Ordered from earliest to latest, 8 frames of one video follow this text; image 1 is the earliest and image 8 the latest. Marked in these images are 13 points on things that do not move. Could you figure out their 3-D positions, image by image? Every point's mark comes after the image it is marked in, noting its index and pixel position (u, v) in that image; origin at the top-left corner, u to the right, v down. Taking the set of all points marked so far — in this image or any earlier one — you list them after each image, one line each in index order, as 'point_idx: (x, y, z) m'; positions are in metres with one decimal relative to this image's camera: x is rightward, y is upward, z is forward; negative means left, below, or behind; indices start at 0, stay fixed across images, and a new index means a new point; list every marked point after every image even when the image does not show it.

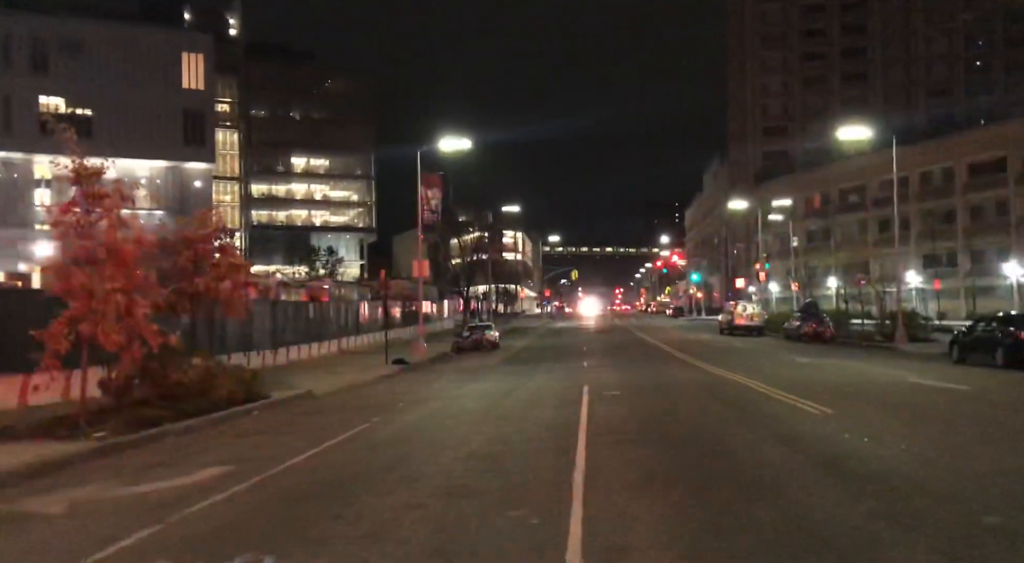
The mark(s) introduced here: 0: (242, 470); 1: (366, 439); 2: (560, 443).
0: (-3.5, -2.5, +10.8) m
1: (-2.3, -2.5, +12.7) m
2: (+0.7, -2.3, +11.3) m
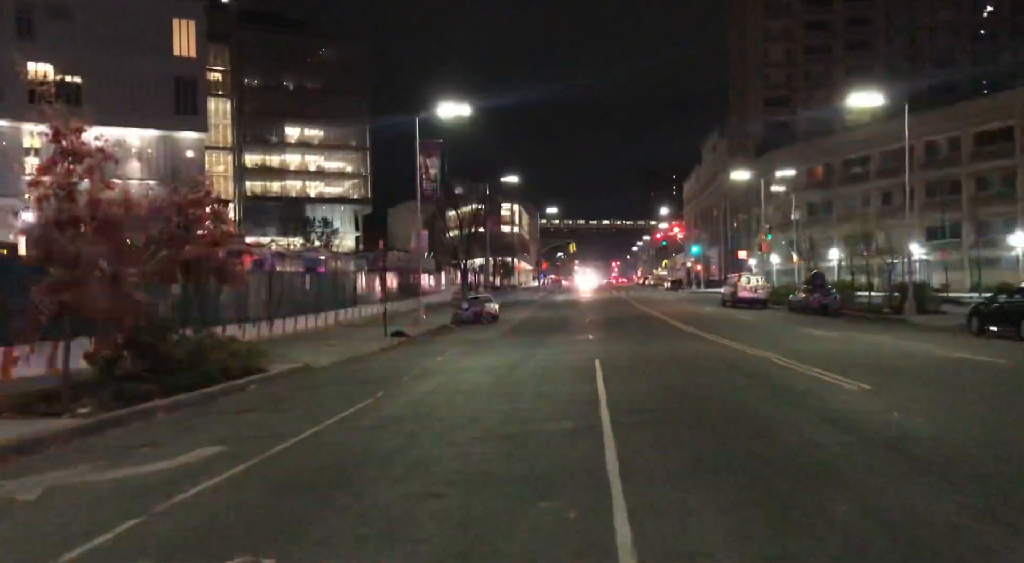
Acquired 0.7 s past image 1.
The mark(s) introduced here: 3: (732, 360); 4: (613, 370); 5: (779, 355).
0: (-3.3, -2.1, +9.9) m
1: (-2.1, -2.0, +11.8) m
2: (+0.9, -1.8, +10.5) m
3: (+5.0, -1.8, +18.1) m
4: (+2.2, -1.9, +16.9) m
5: (+6.6, -1.8, +19.5) m
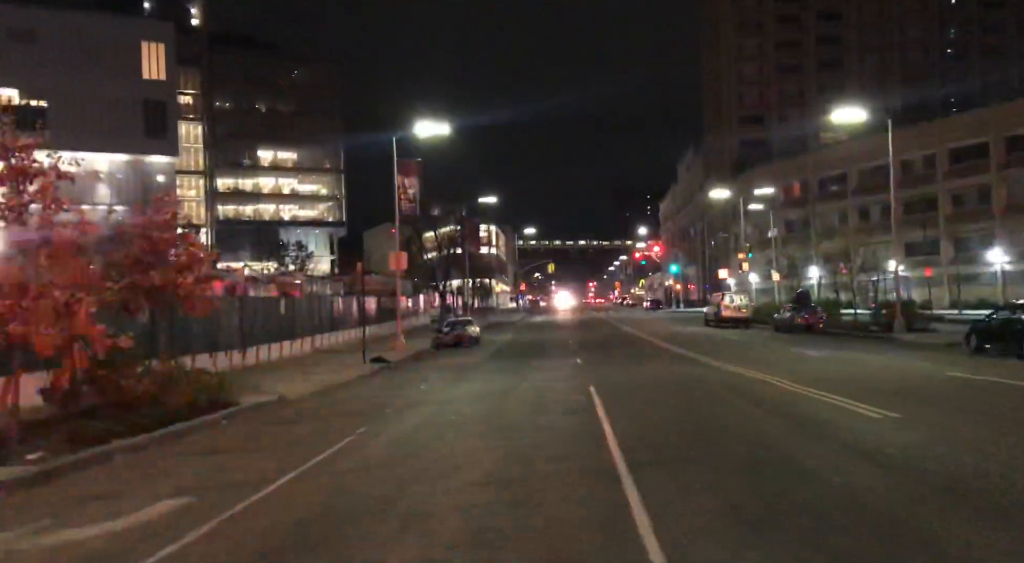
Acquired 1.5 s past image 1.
0: (-3.3, -2.4, +8.7) m
1: (-2.1, -2.3, +10.7) m
2: (+1.0, -2.1, +9.4) m
3: (+4.8, -2.2, +17.1) m
4: (+2.0, -2.3, +15.9) m
5: (+6.3, -2.2, +18.6) m
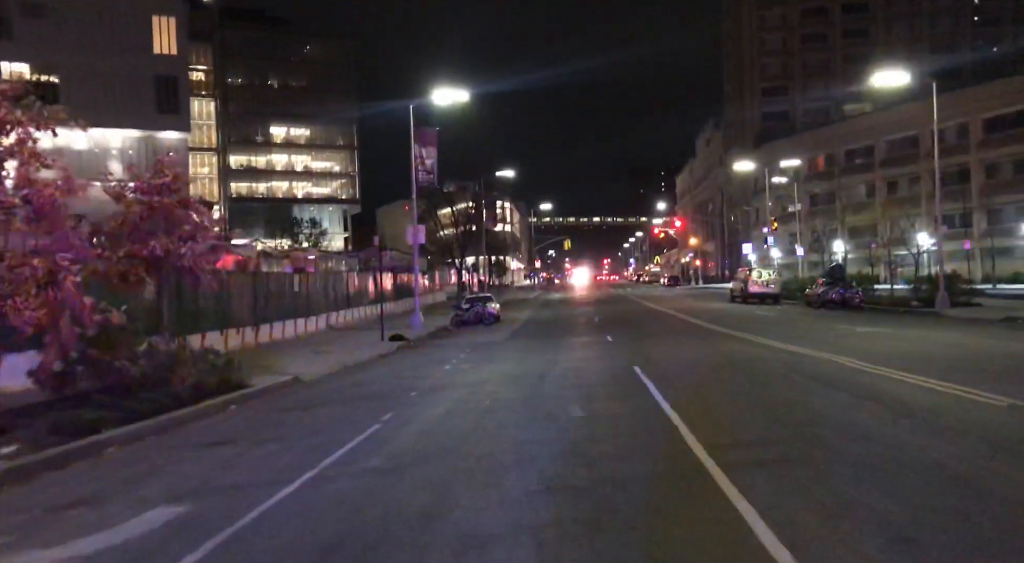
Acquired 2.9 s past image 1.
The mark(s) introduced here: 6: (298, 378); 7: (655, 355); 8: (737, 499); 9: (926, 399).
0: (-2.7, -2.0, +7.1) m
1: (-1.5, -1.9, +9.1) m
2: (+1.5, -1.7, +7.8) m
3: (+5.5, -1.6, +15.4) m
4: (+2.7, -1.7, +14.3) m
5: (+7.0, -1.6, +16.9) m
6: (-4.9, -2.2, +18.5) m
7: (+3.4, -1.7, +19.1) m
8: (+1.8, -1.7, +6.5) m
9: (+5.8, -1.6, +11.4) m
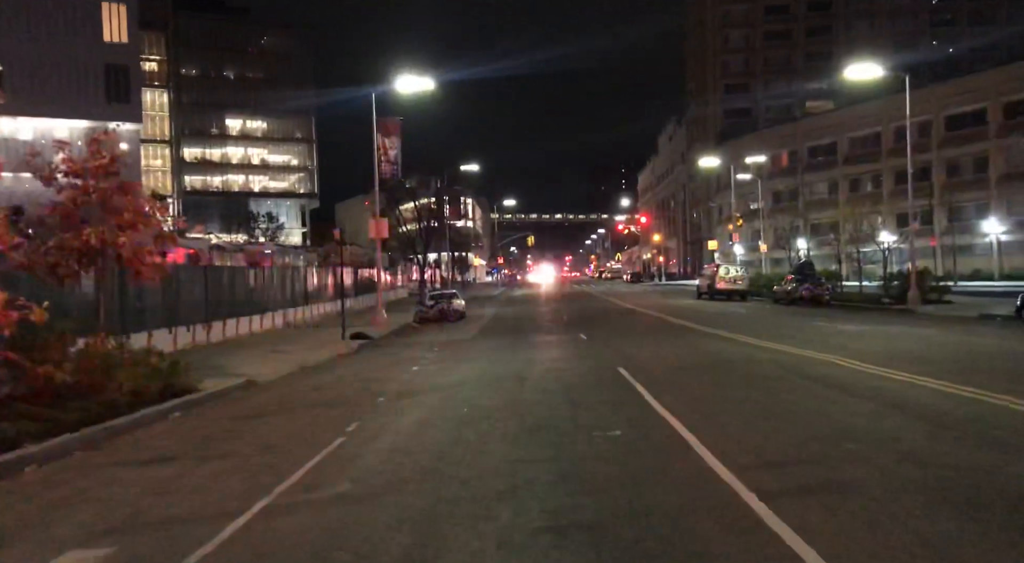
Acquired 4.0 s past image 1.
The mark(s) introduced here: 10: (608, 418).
0: (-2.7, -2.0, +5.8) m
1: (-1.6, -1.9, +7.8) m
2: (+1.5, -1.7, +6.6) m
3: (+5.1, -1.5, +14.4) m
4: (+2.3, -1.7, +13.2) m
5: (+6.5, -1.5, +15.9) m
6: (-5.4, -2.0, +17.0) m
7: (+2.7, -1.6, +18.0) m
8: (+1.8, -1.7, +5.4) m
9: (+5.6, -1.6, +10.4) m
10: (+1.2, -1.7, +9.9) m
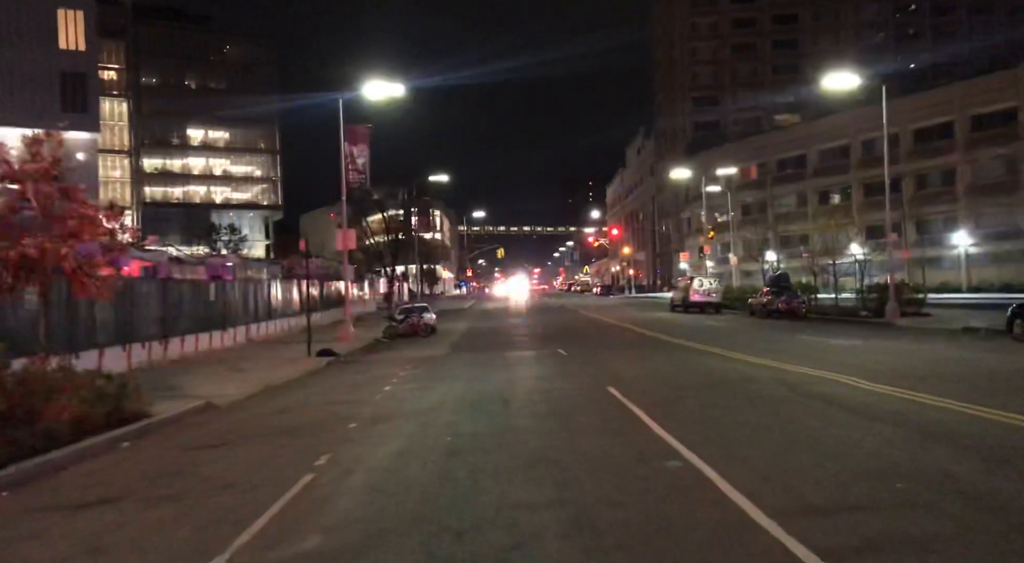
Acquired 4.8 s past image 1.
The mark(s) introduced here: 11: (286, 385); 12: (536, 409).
0: (-2.6, -2.1, +4.5) m
1: (-1.6, -2.0, +6.6) m
2: (+1.5, -1.8, +5.6) m
3: (+4.8, -1.8, +13.5) m
4: (+2.1, -1.9, +12.1) m
5: (+6.2, -1.8, +15.1) m
6: (-5.8, -2.3, +15.6) m
7: (+2.3, -1.9, +16.9) m
8: (+1.9, -1.8, +4.3) m
9: (+5.4, -1.7, +9.5) m
10: (+1.1, -1.8, +8.9) m
11: (-5.2, -2.4, +18.8) m
12: (+0.4, -1.9, +12.2) m
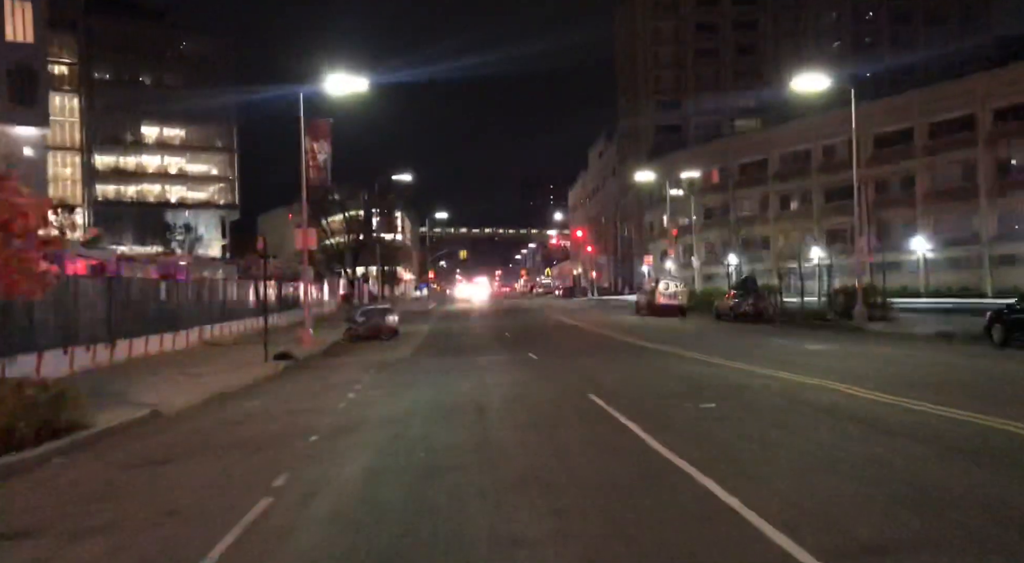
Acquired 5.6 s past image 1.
0: (-2.5, -2.0, +3.5) m
1: (-1.6, -1.9, +5.6) m
2: (+1.6, -1.8, +4.7) m
3: (+4.4, -1.8, +12.8) m
4: (+1.8, -1.9, +11.3) m
5: (+5.7, -1.8, +14.4) m
6: (-6.3, -2.3, +14.4) m
7: (+1.8, -1.9, +16.1) m
8: (+2.0, -1.8, +3.5) m
9: (+5.3, -1.7, +8.8) m
10: (+0.9, -1.8, +8.0) m
11: (-5.9, -2.4, +17.6) m
12: (+0.1, -1.9, +11.2) m
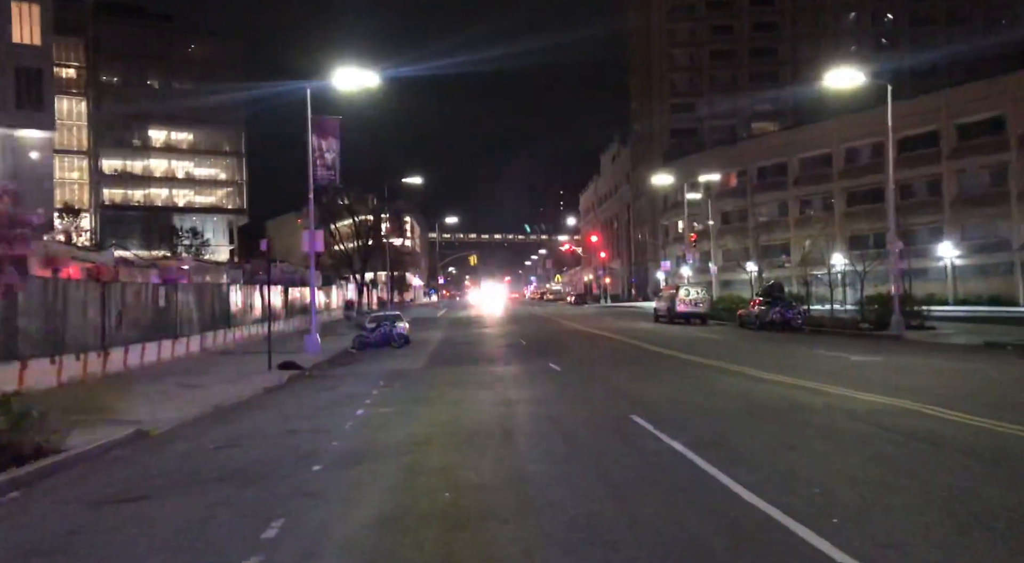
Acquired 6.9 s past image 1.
0: (-2.2, -2.0, +1.8) m
1: (-1.2, -1.9, +3.9) m
2: (+1.9, -1.8, +3.0) m
3: (+4.9, -1.9, +11.0) m
4: (+2.2, -1.9, +9.5) m
5: (+6.2, -1.9, +12.6) m
6: (-5.8, -2.3, +12.7) m
7: (+2.3, -2.0, +14.3) m
8: (+2.4, -1.7, +1.7) m
9: (+5.7, -1.8, +7.0) m
10: (+1.3, -1.8, +6.2) m
11: (-5.4, -2.5, +15.9) m
12: (+0.5, -2.0, +9.5) m
